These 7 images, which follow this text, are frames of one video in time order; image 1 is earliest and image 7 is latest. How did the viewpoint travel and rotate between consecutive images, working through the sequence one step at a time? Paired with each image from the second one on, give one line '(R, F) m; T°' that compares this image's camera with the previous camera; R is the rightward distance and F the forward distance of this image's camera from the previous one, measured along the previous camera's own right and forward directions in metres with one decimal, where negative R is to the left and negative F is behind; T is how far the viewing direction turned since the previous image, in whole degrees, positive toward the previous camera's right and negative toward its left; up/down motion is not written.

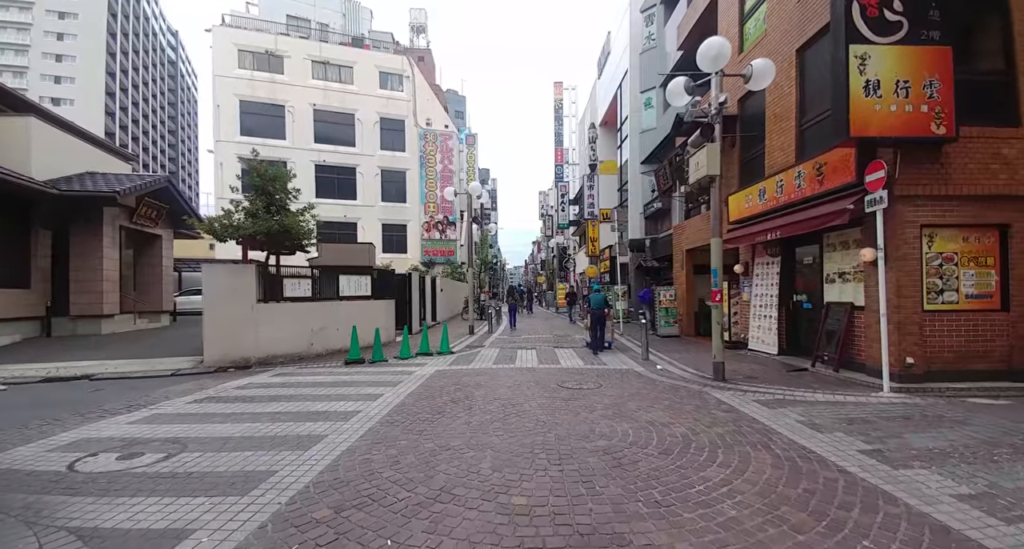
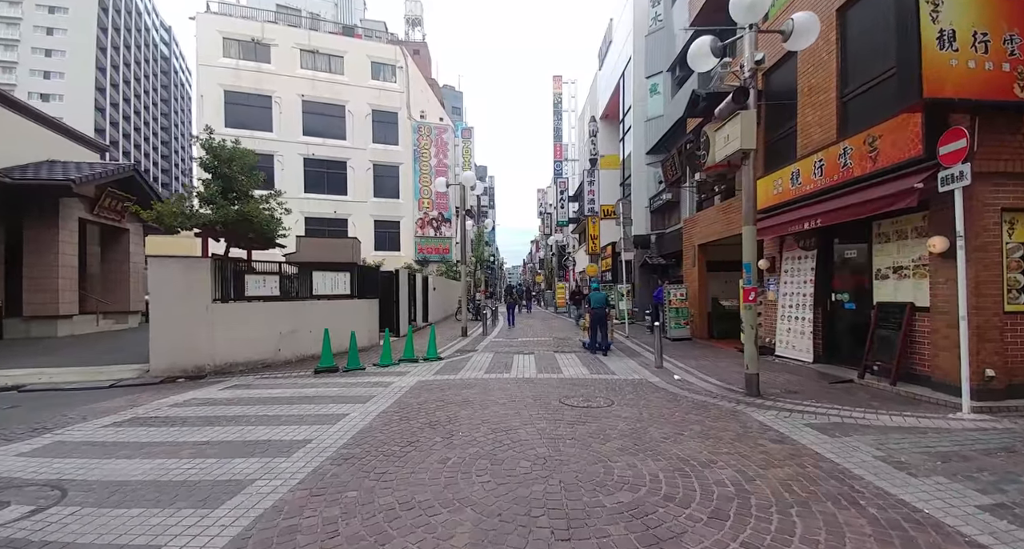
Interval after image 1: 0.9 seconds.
(+0.1, +1.5) m; 0°
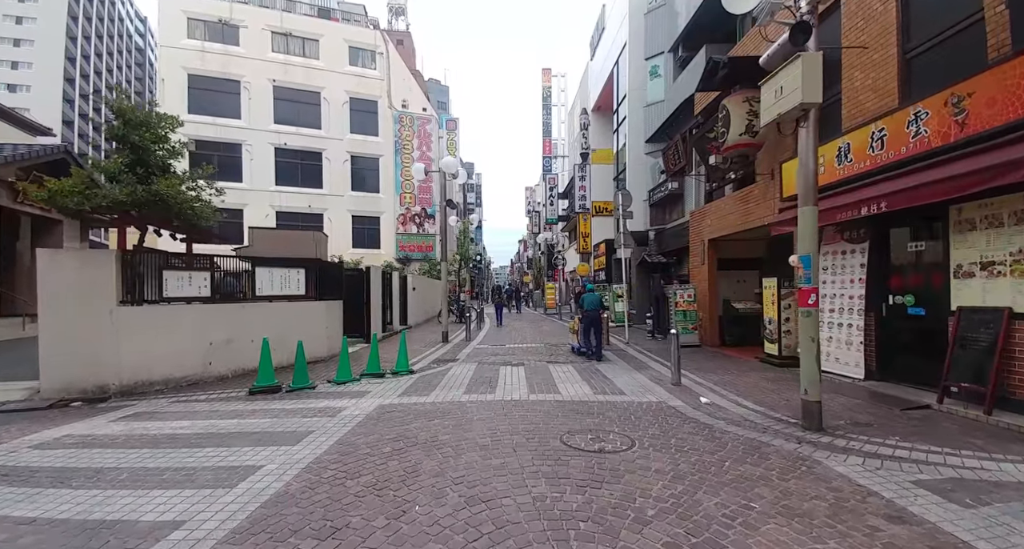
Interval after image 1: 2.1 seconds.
(0.0, +1.9) m; +2°
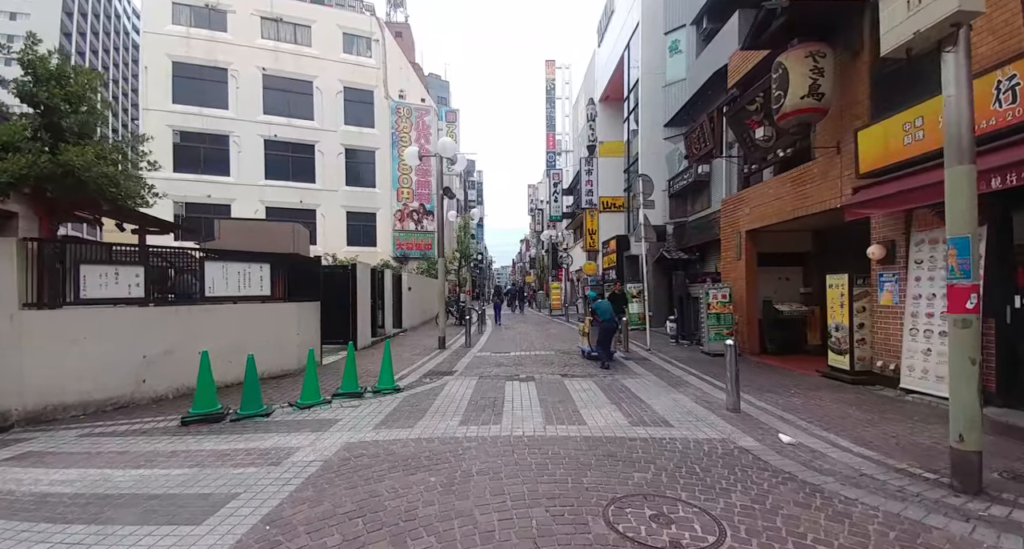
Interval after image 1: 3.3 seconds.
(-0.1, +1.8) m; 0°
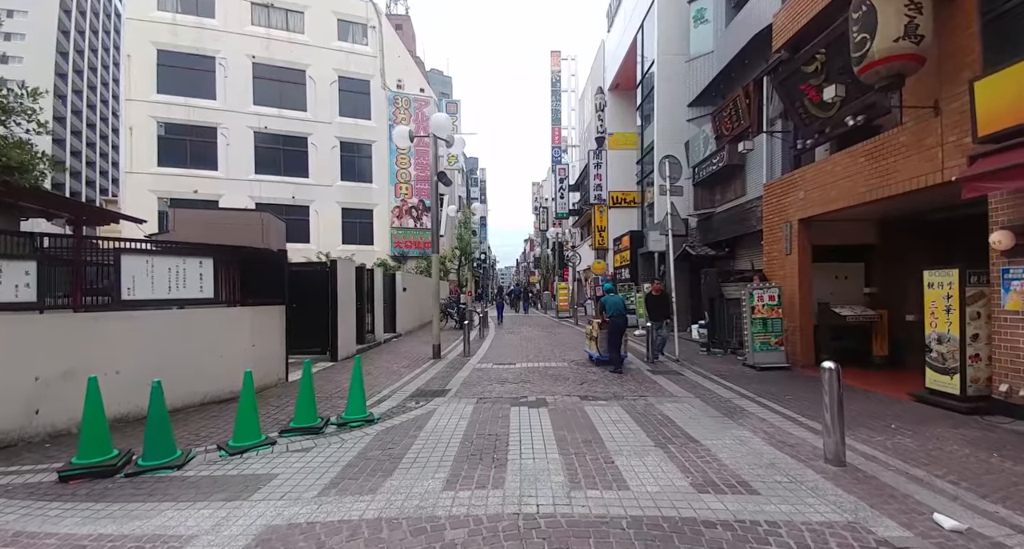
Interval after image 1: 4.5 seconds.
(0.0, +1.8) m; 0°
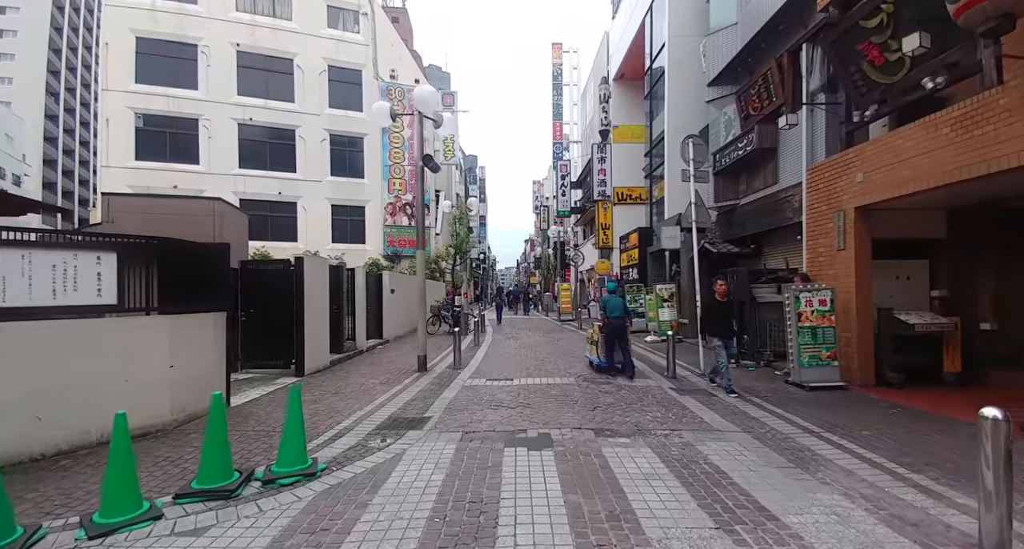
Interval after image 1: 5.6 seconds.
(+0.1, +1.6) m; 0°
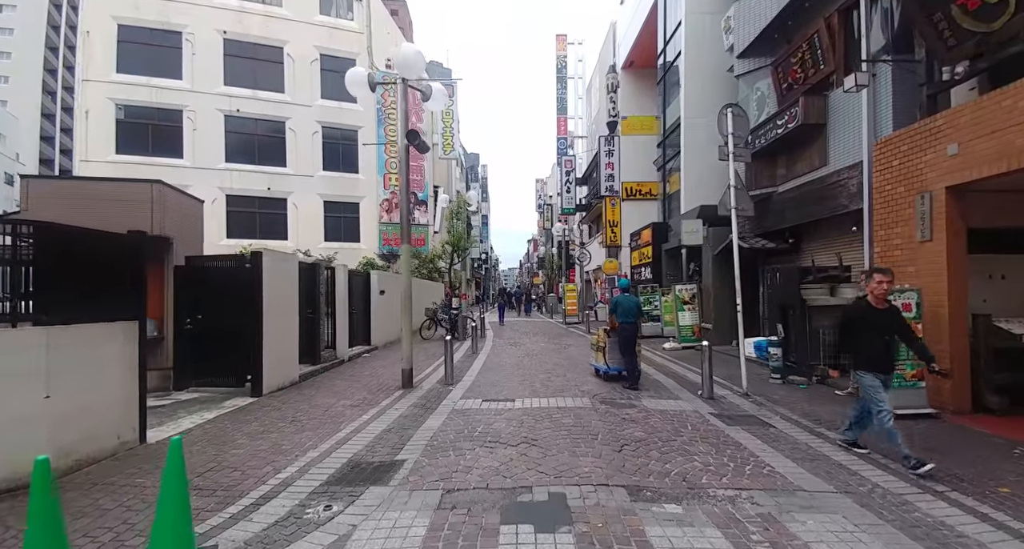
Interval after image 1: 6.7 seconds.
(0.0, +1.6) m; 0°
